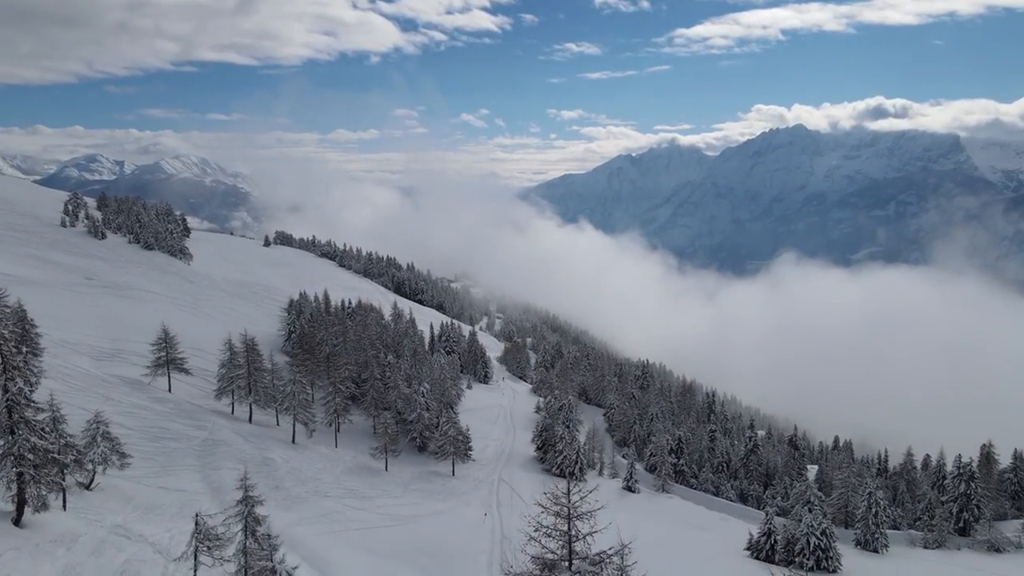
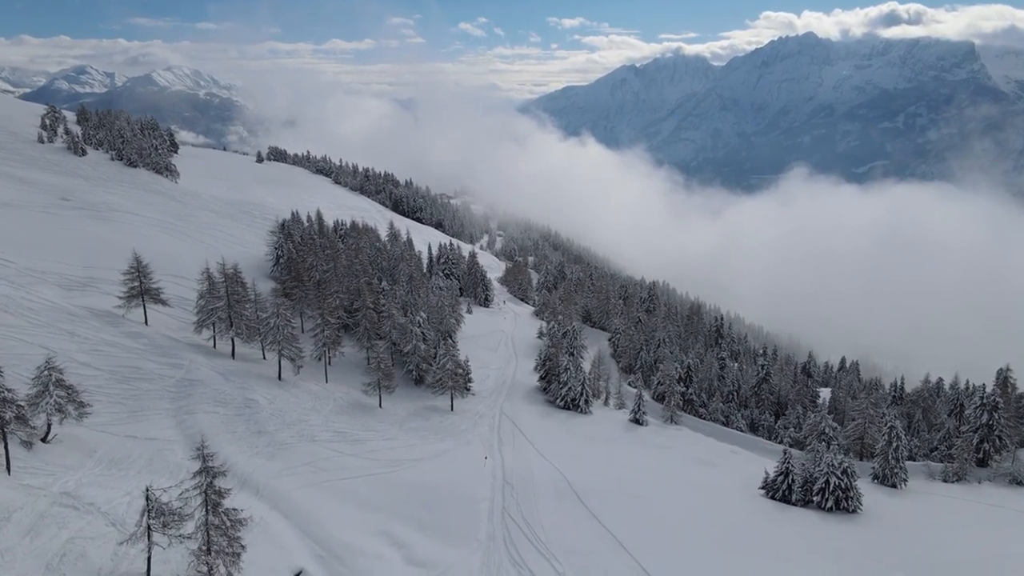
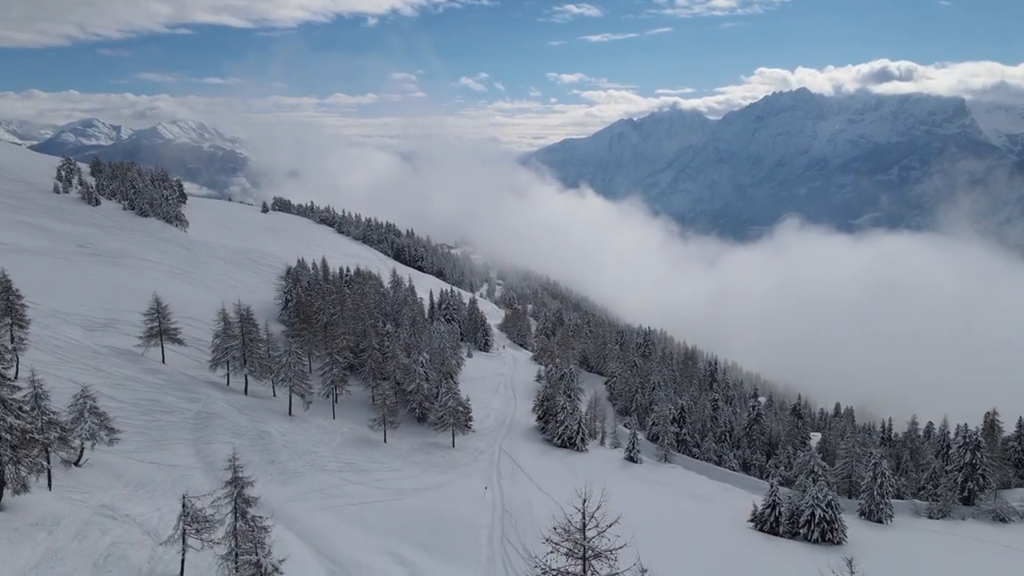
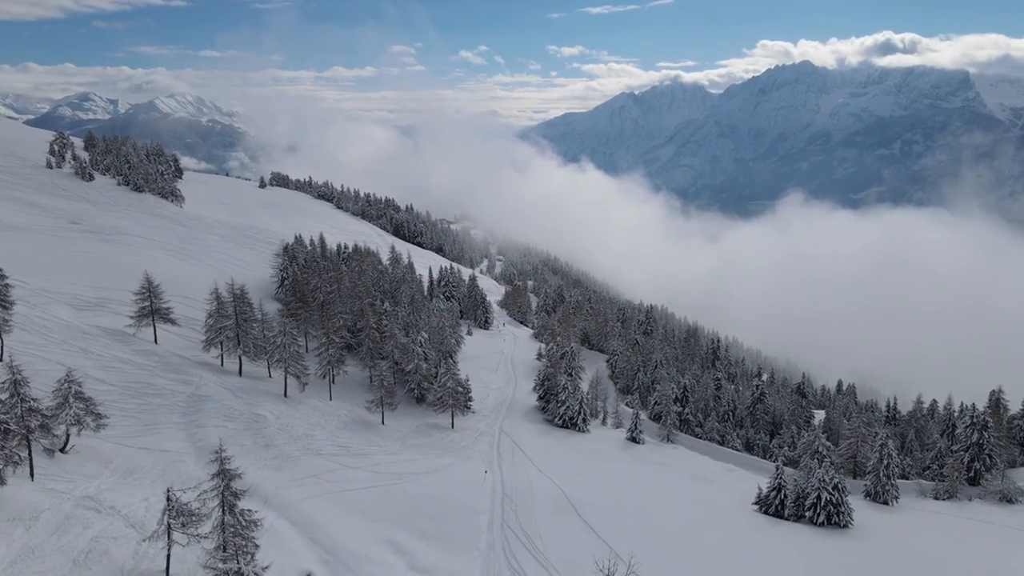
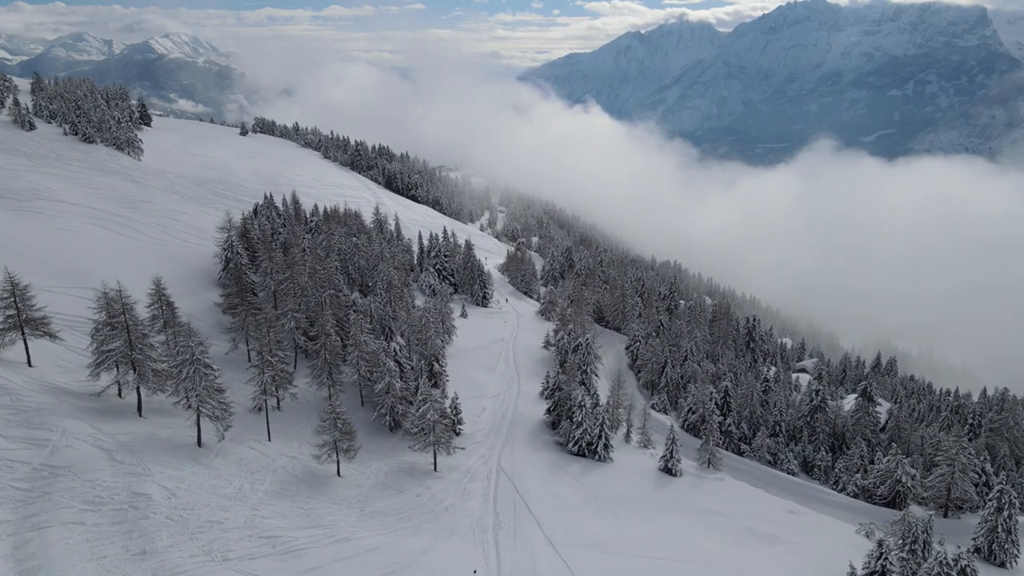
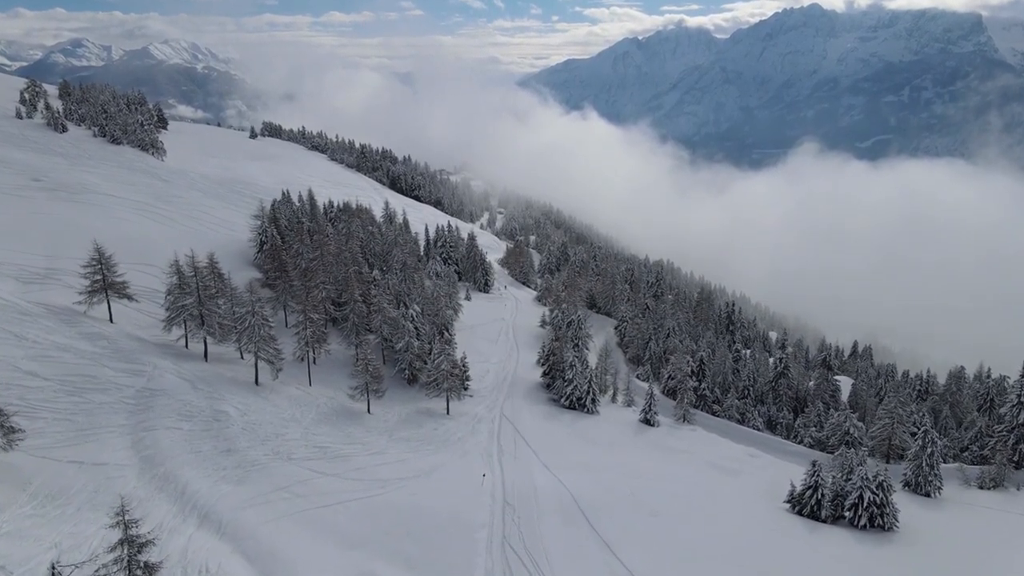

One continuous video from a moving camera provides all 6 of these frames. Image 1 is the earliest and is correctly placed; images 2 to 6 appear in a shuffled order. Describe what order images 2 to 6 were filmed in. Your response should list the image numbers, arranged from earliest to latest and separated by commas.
3, 4, 2, 6, 5
